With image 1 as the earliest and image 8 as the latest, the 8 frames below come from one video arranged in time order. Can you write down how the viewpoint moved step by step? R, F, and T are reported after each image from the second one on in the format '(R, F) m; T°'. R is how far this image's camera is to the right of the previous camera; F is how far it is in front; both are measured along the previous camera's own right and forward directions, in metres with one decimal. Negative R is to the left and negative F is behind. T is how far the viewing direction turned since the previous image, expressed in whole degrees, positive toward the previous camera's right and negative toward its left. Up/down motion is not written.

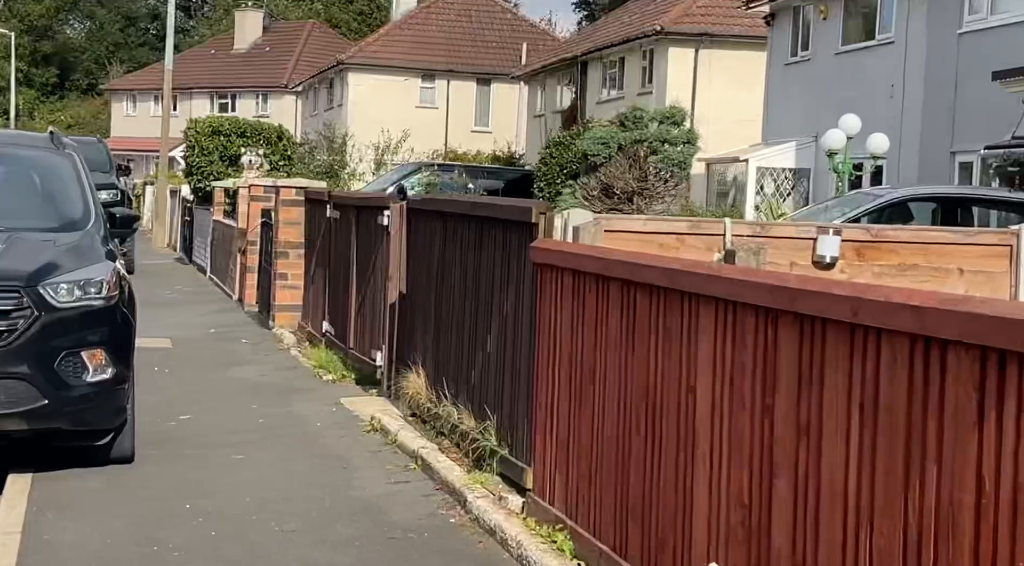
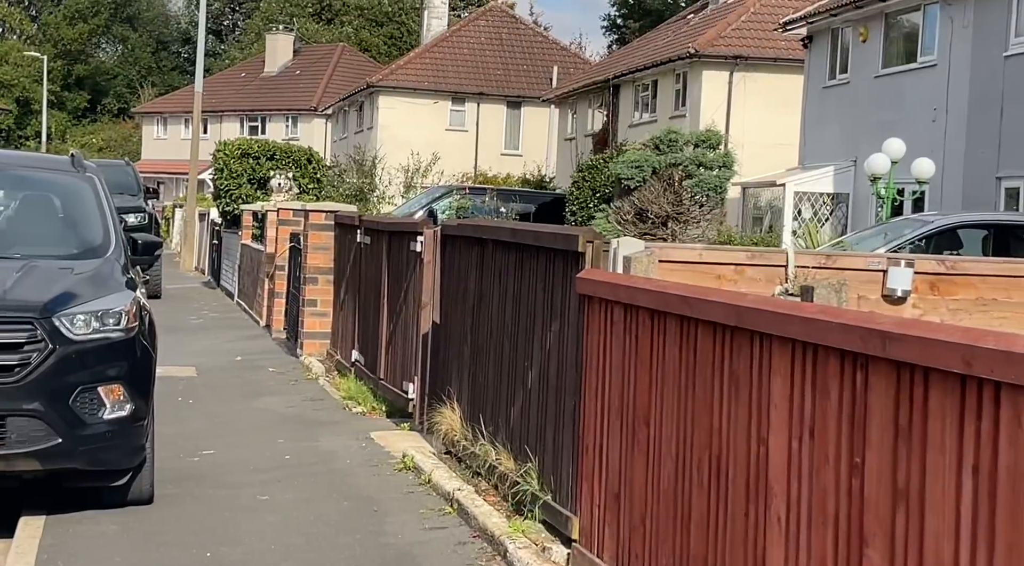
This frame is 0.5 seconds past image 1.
(-0.1, +0.5) m; -1°
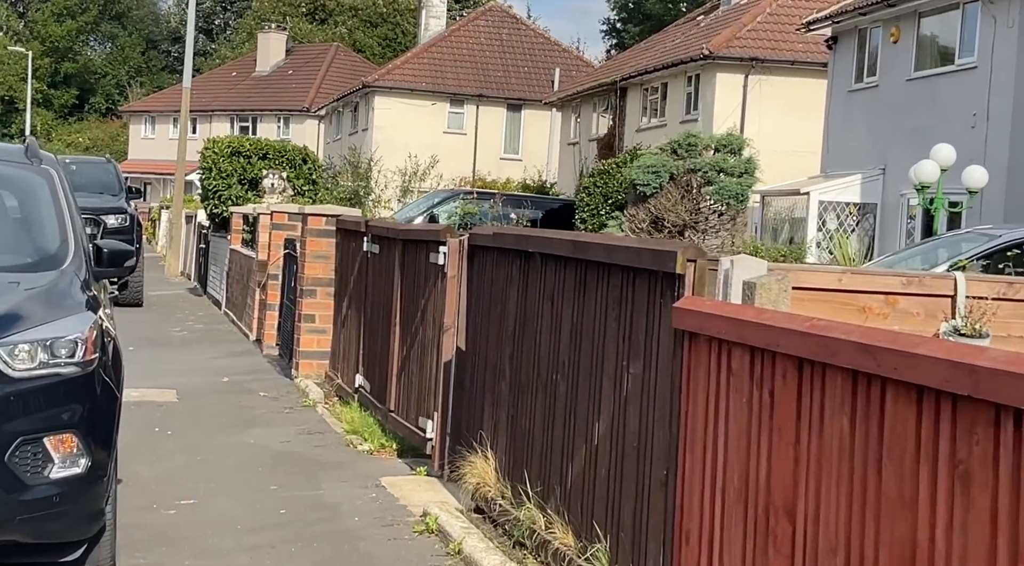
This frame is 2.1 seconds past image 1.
(-0.3, +1.5) m; 0°
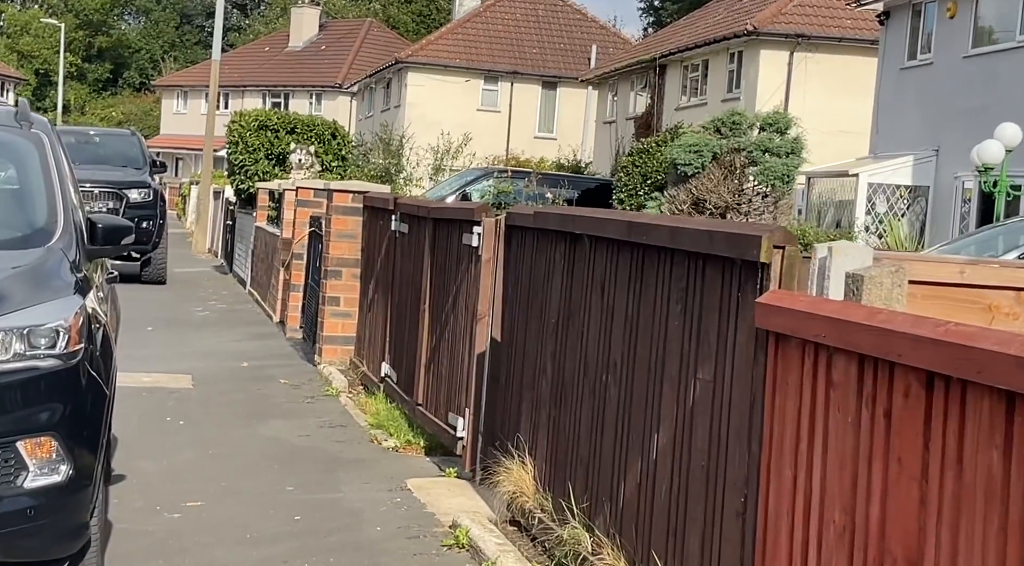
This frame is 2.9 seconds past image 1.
(-0.1, +0.8) m; -1°
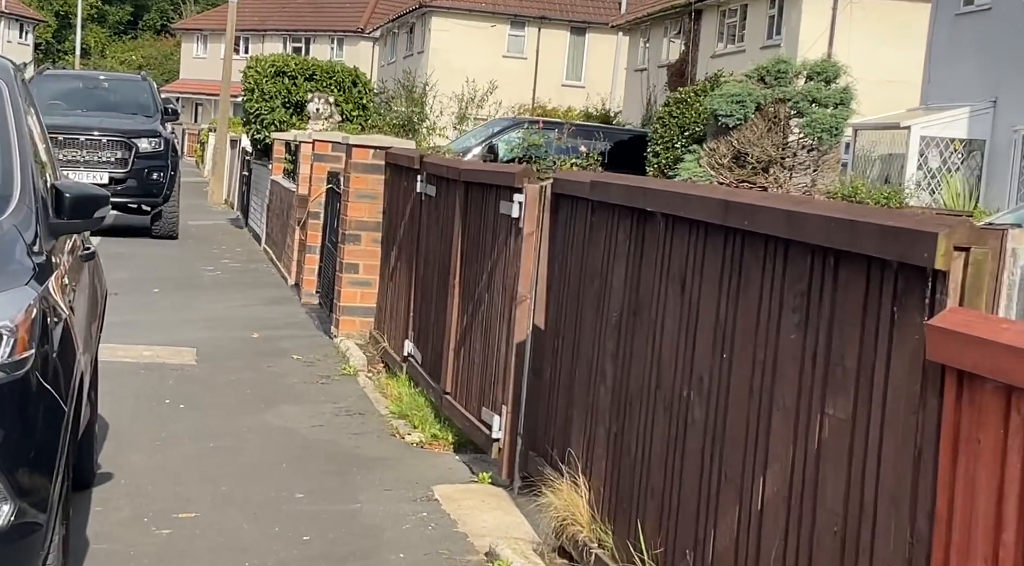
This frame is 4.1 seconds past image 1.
(-0.1, +1.1) m; -1°
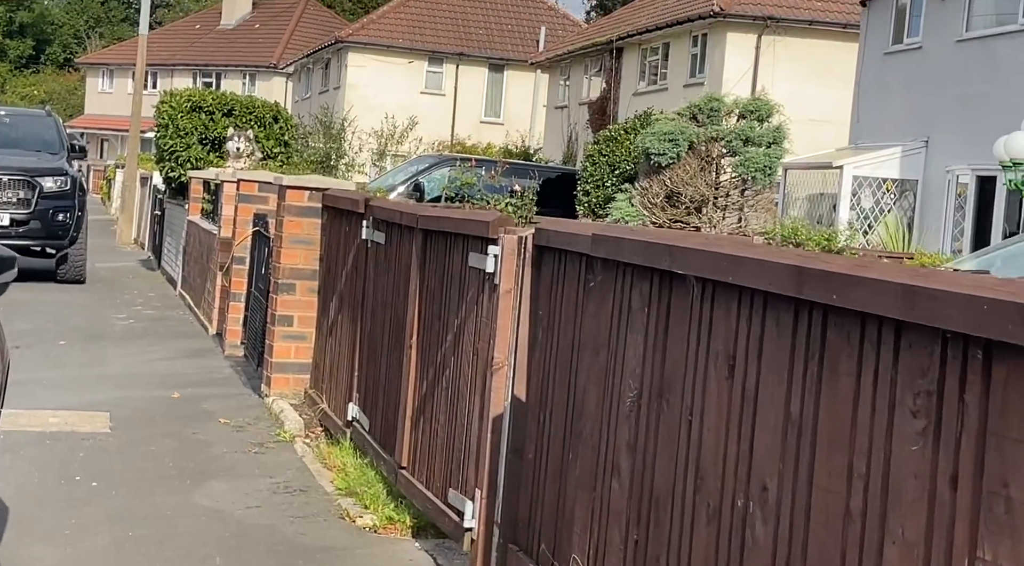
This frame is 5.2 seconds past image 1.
(-0.3, +0.8) m; +4°
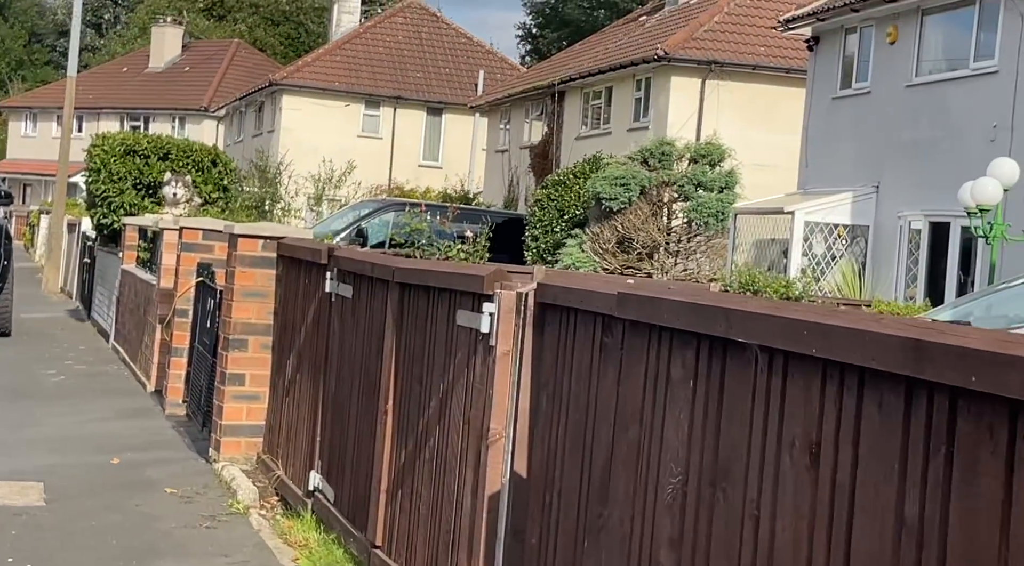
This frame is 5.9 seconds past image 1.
(-0.2, +0.6) m; +3°
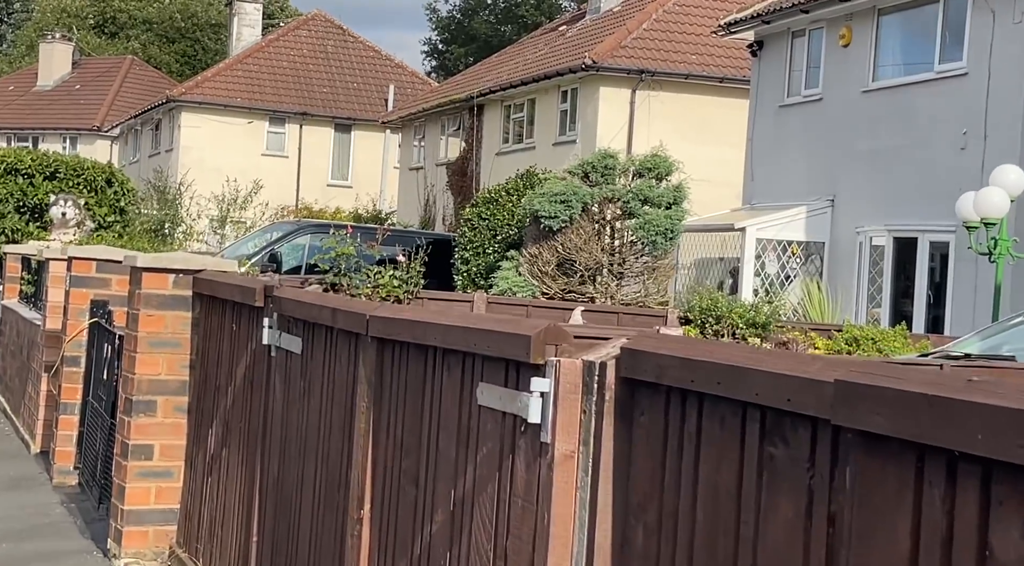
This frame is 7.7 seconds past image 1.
(-0.4, +1.7) m; +4°
